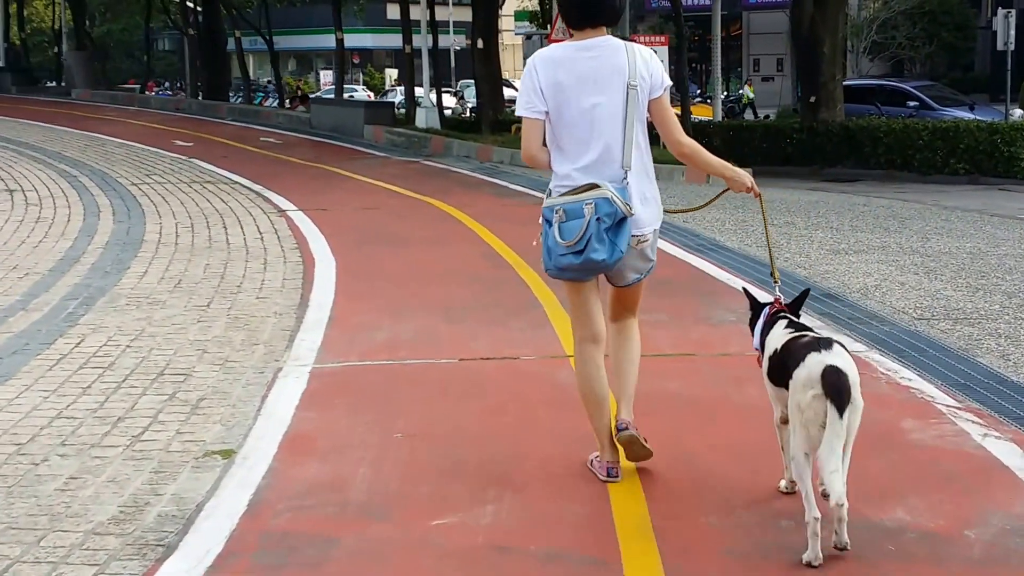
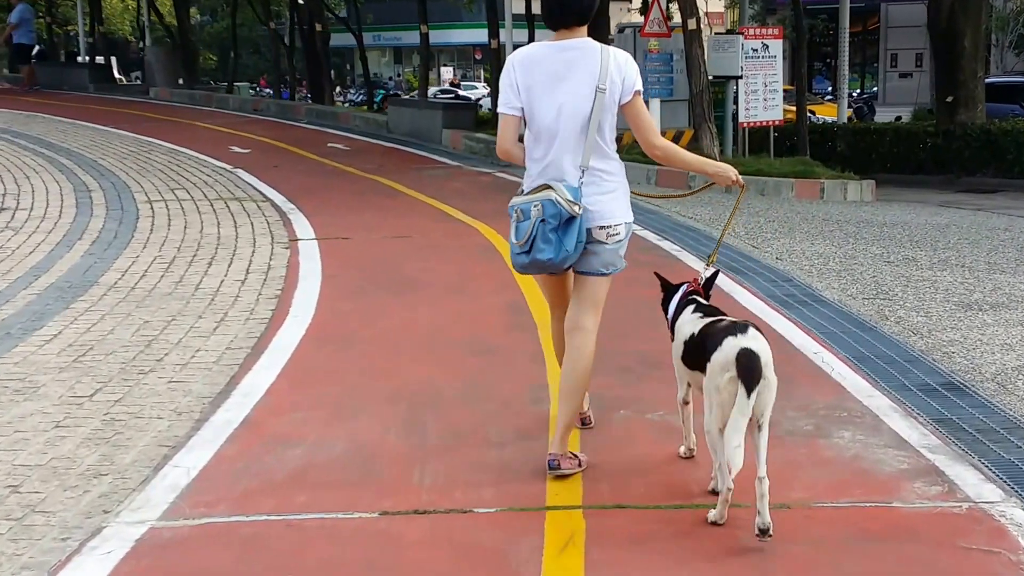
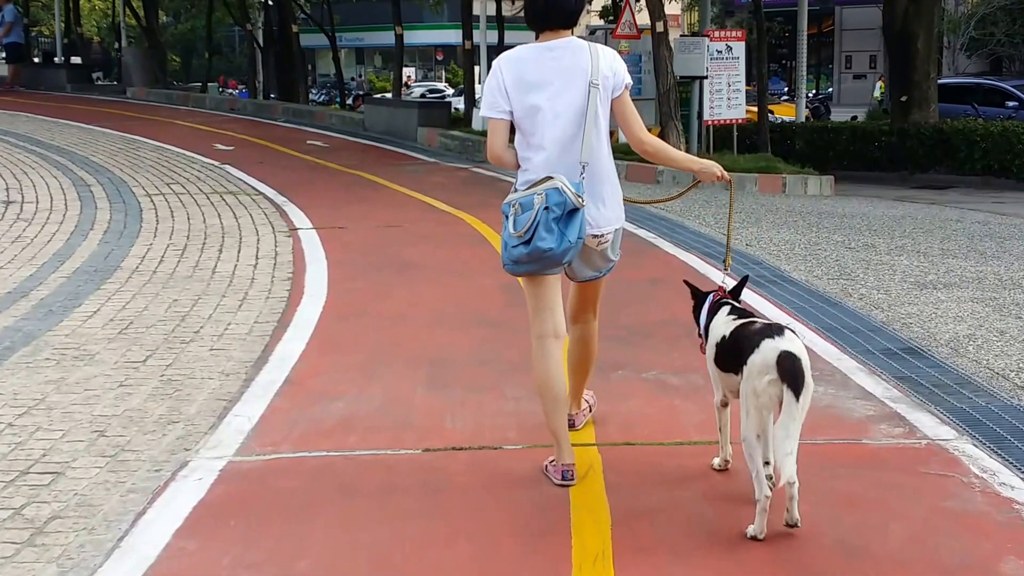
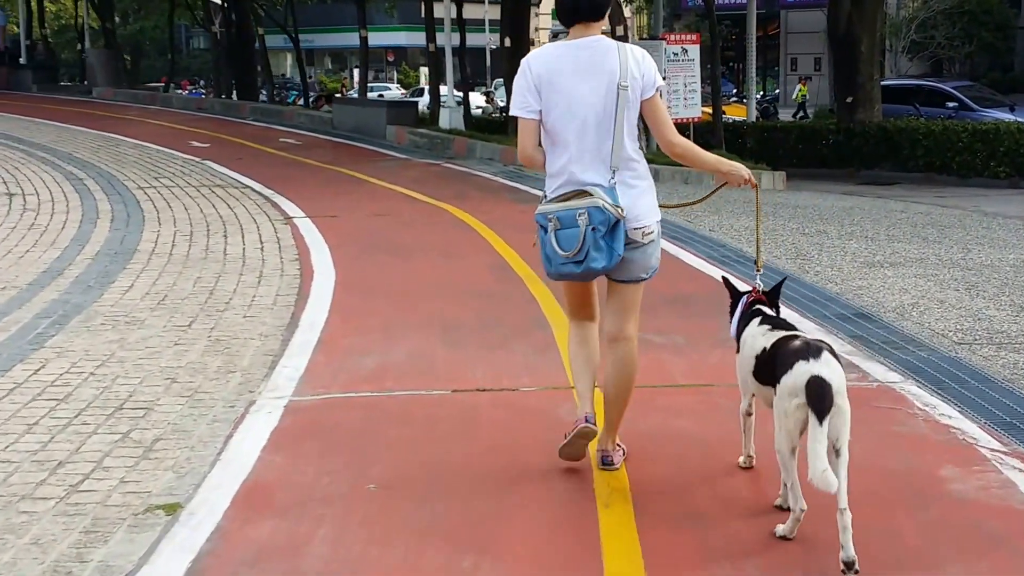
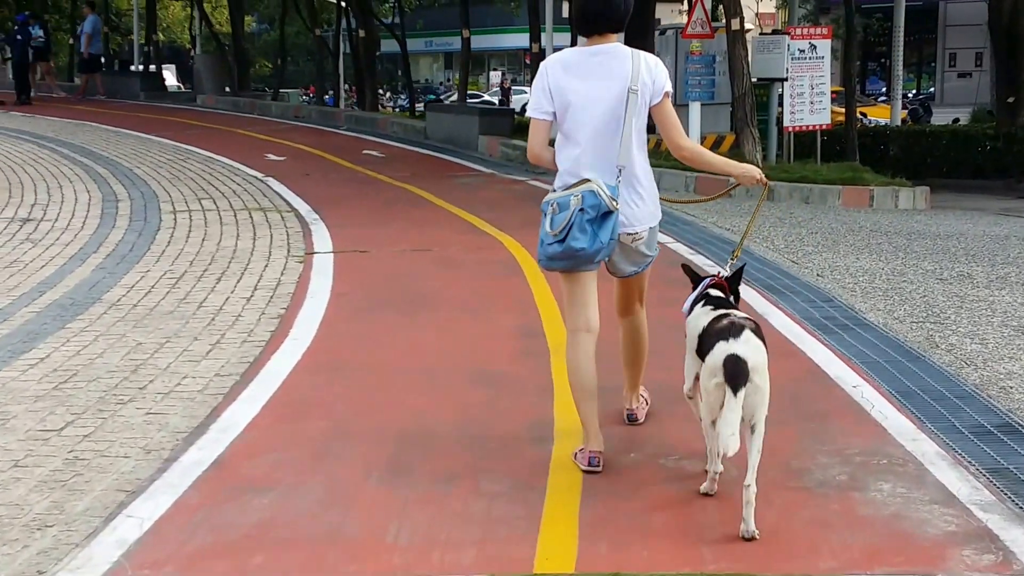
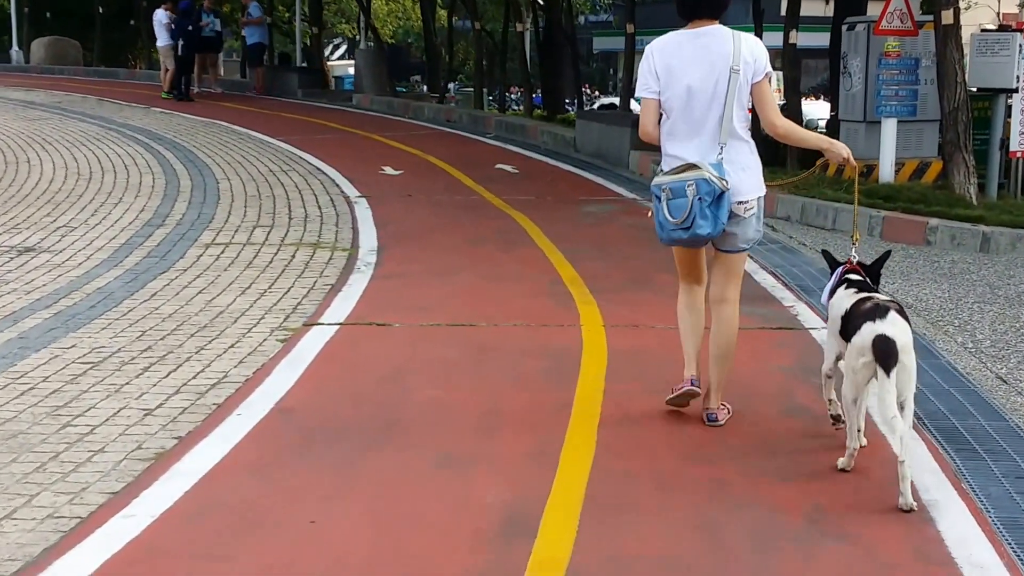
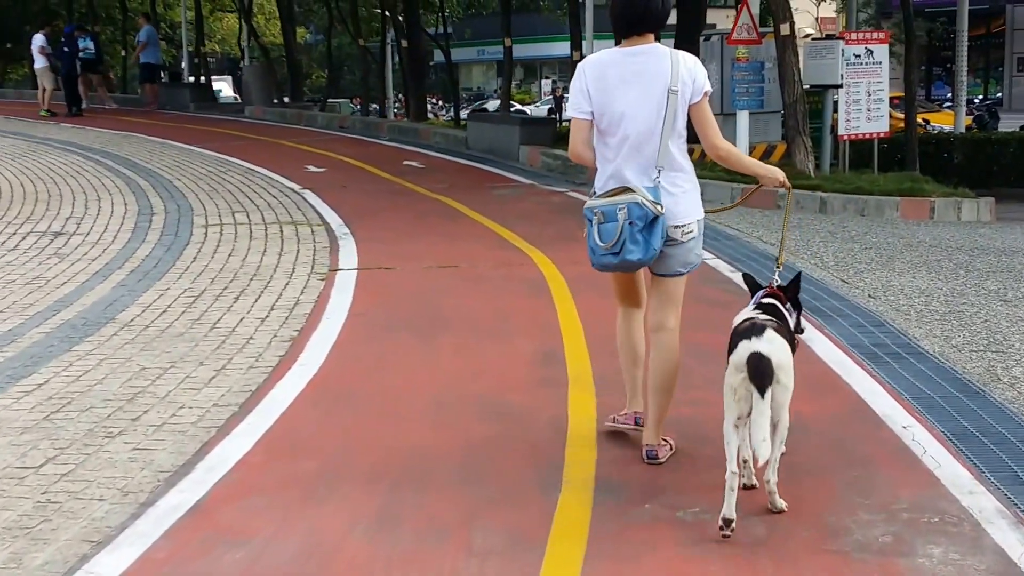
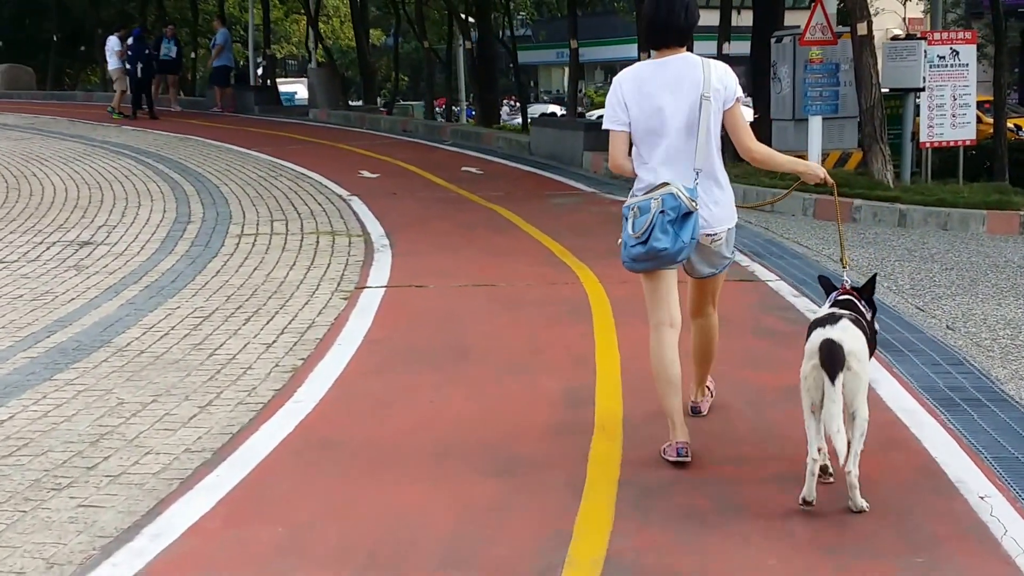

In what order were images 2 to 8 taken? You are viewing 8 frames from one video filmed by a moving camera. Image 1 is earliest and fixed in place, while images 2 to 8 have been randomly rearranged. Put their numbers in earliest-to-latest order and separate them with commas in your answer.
4, 3, 2, 5, 7, 8, 6
